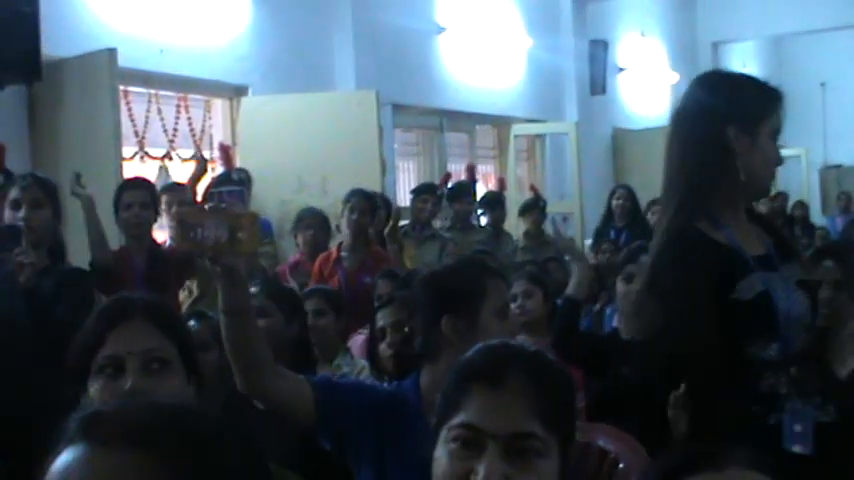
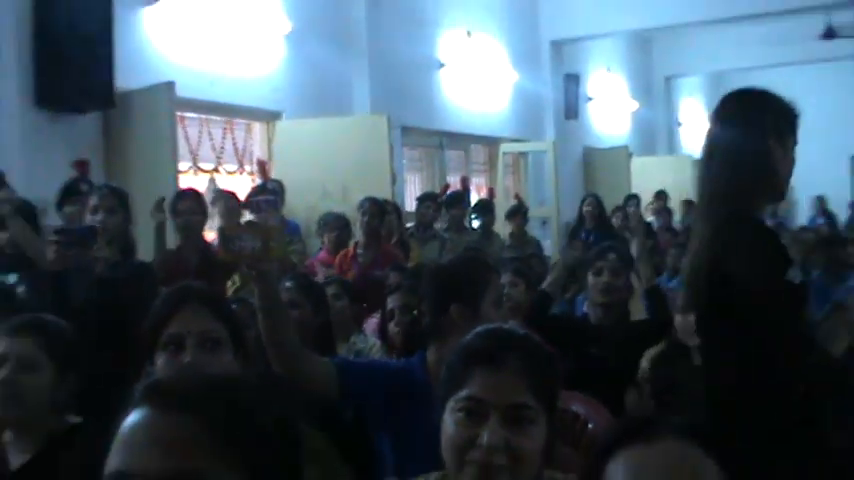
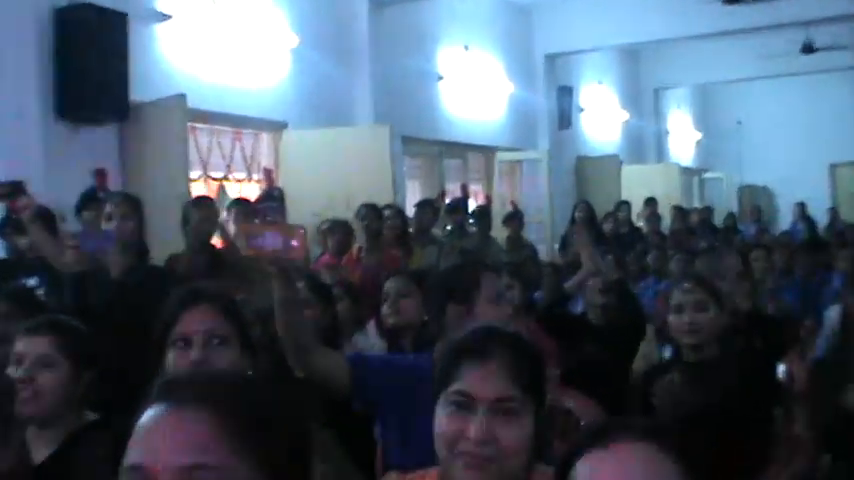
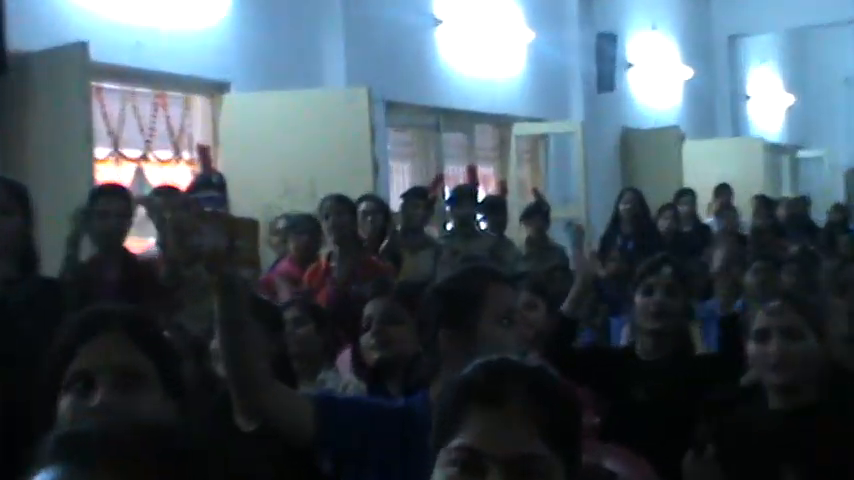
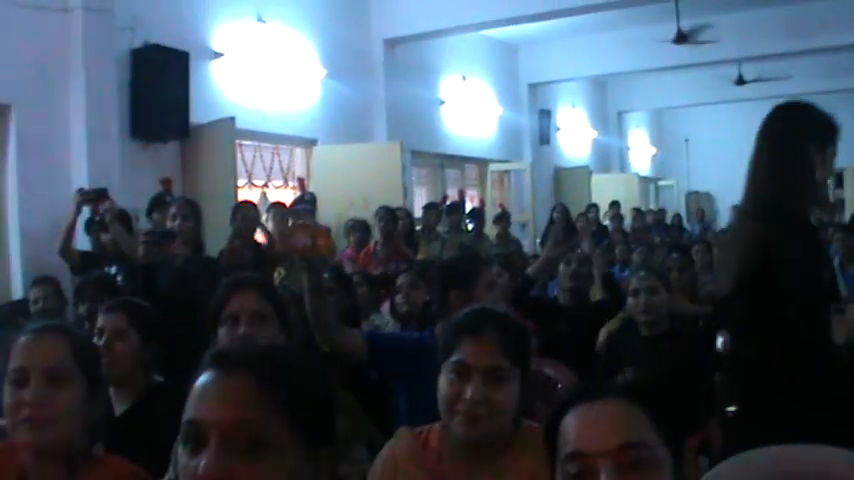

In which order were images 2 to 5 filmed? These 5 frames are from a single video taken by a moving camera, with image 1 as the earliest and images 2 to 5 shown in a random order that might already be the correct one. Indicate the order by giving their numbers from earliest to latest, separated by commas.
2, 5, 3, 4
